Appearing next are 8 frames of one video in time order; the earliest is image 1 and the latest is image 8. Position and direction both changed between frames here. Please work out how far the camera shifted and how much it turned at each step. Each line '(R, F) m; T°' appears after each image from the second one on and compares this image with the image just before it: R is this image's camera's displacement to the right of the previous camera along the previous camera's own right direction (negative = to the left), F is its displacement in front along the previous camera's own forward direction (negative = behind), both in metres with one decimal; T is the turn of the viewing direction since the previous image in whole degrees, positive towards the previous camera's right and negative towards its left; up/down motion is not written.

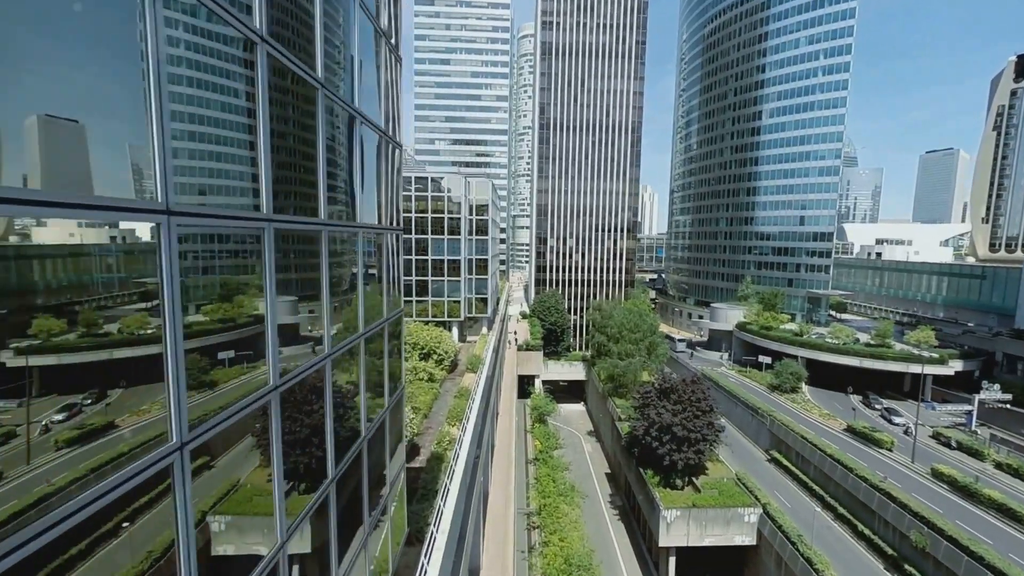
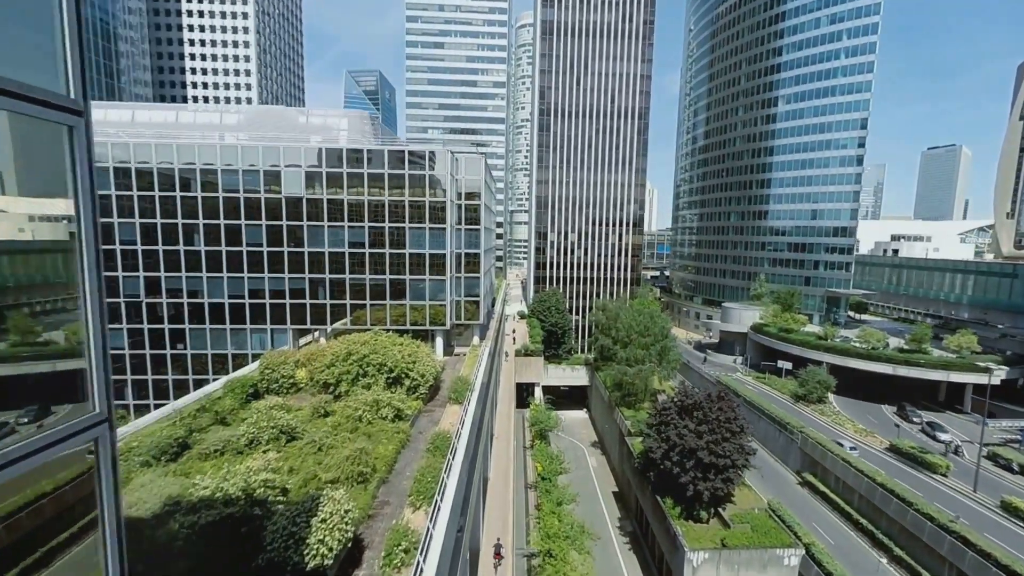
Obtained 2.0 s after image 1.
(0.0, +4.1) m; 0°
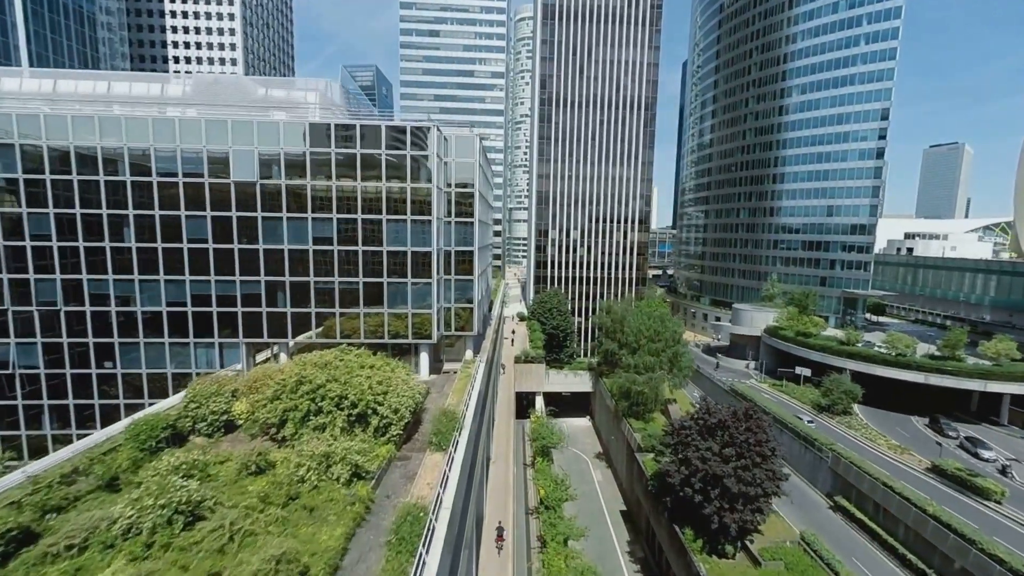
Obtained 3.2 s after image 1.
(0.0, +3.0) m; 0°
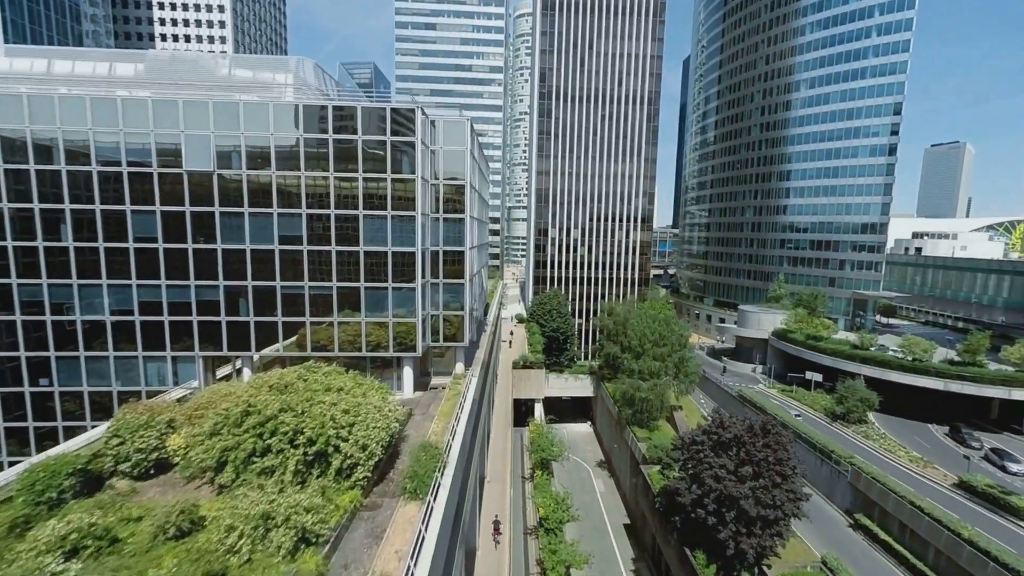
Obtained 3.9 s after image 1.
(+0.1, +1.8) m; 0°
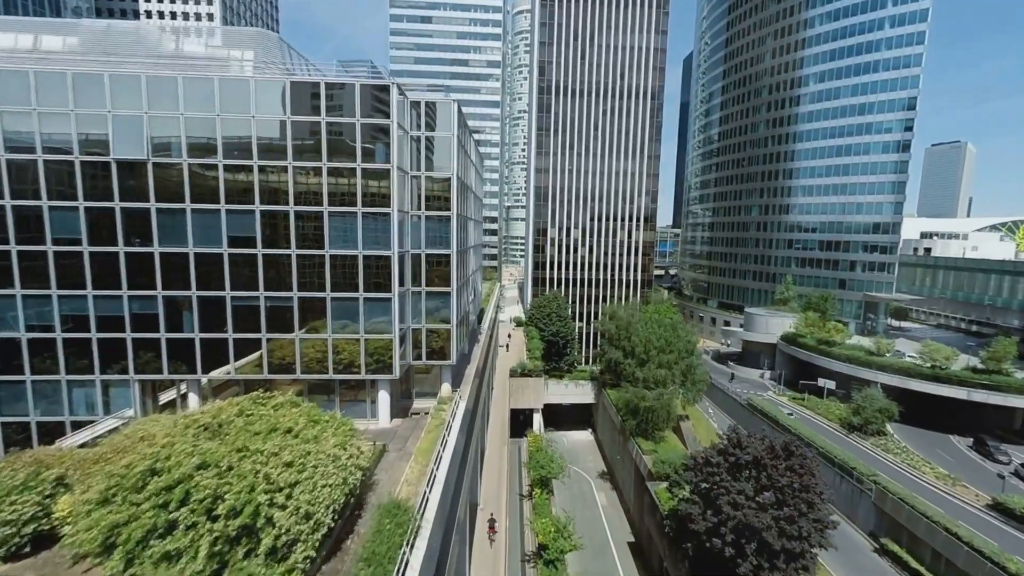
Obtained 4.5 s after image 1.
(+0.1, +2.0) m; 0°
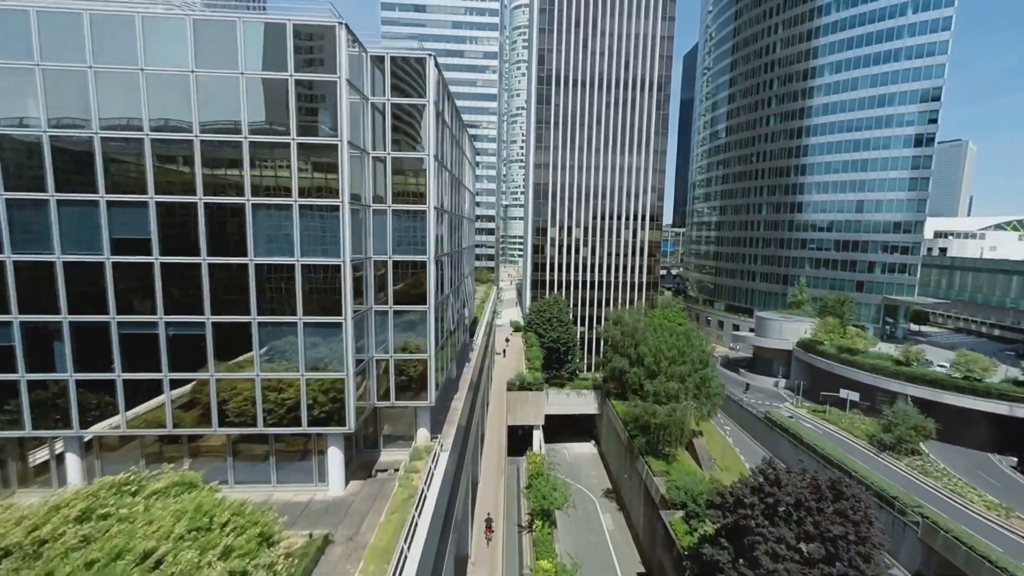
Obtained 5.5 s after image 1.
(0.0, +2.9) m; 0°
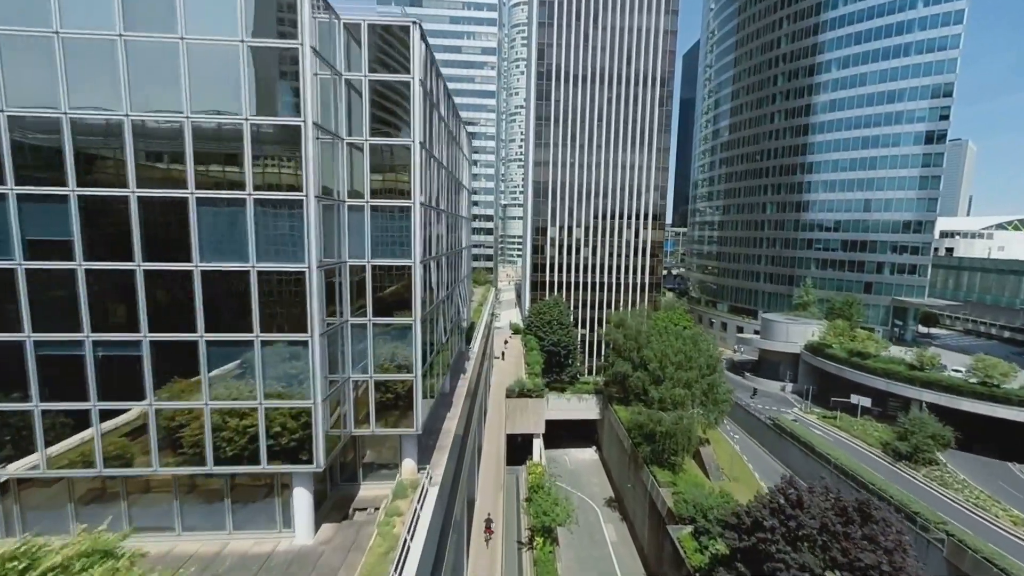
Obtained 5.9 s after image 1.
(0.0, +1.3) m; 0°
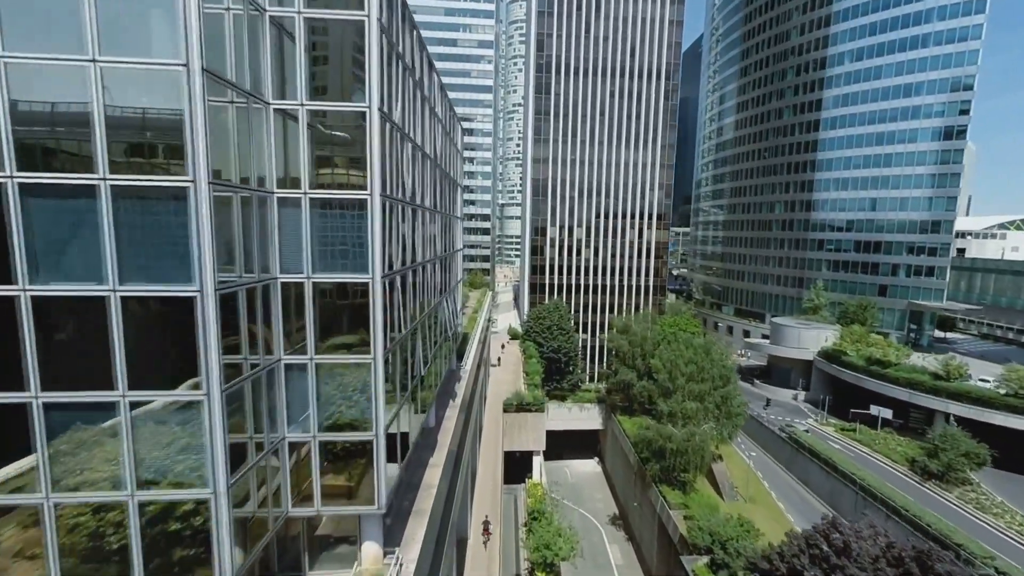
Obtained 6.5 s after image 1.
(0.0, +2.2) m; 0°
